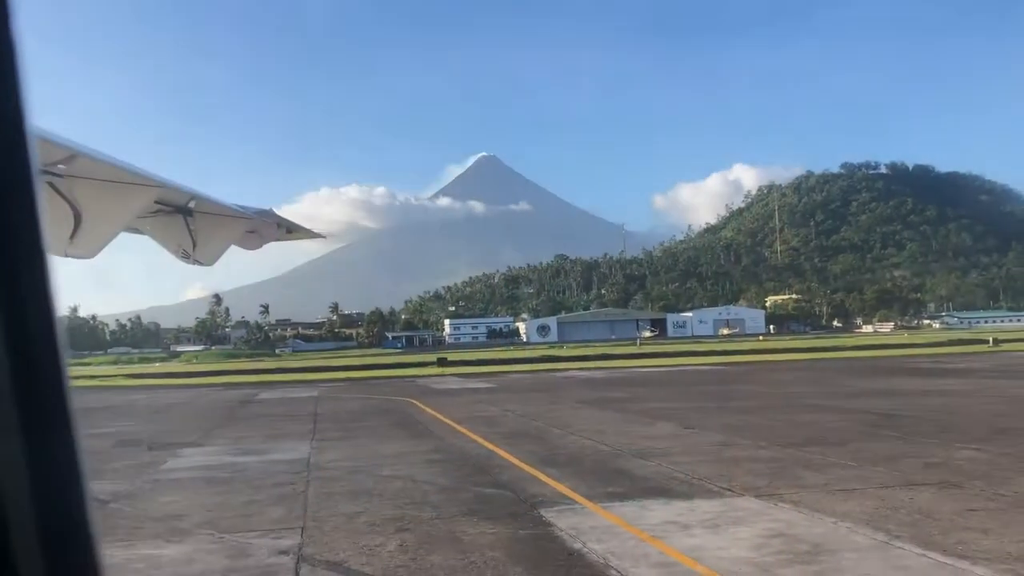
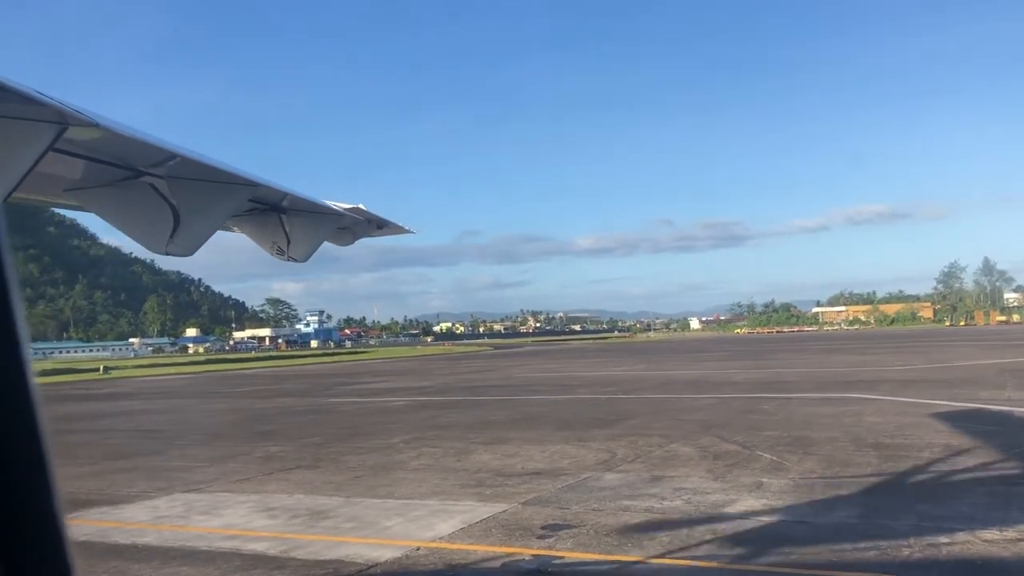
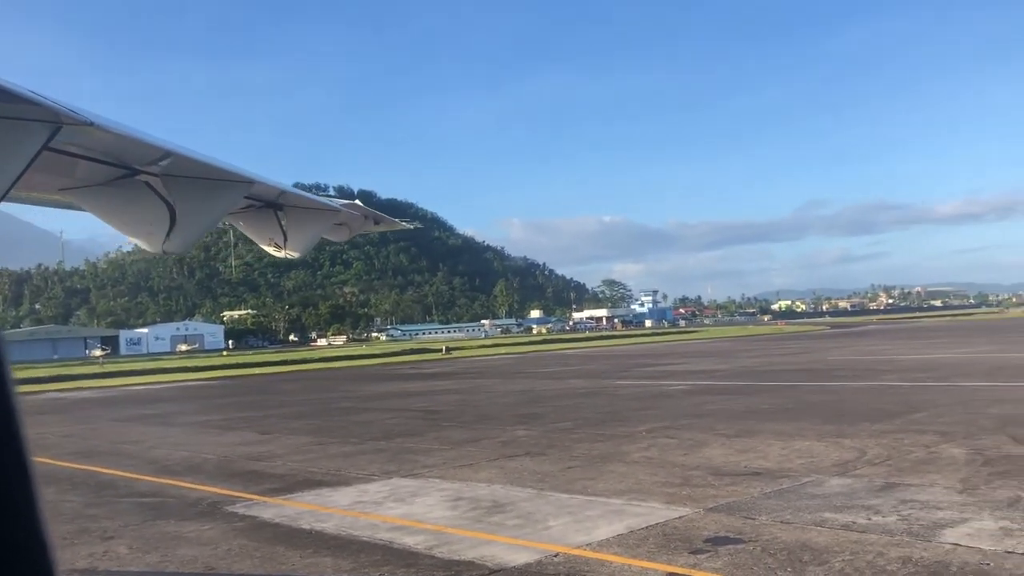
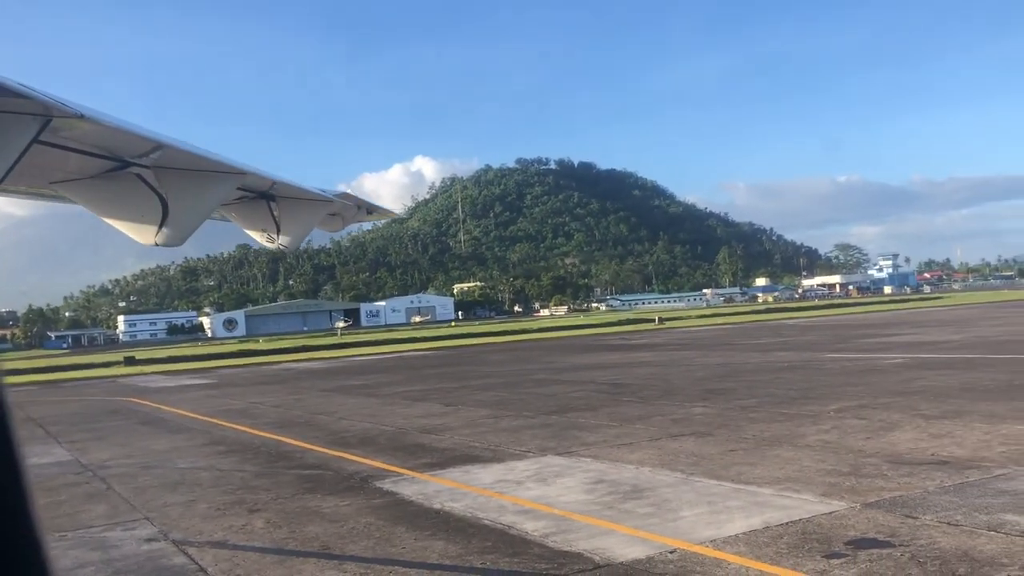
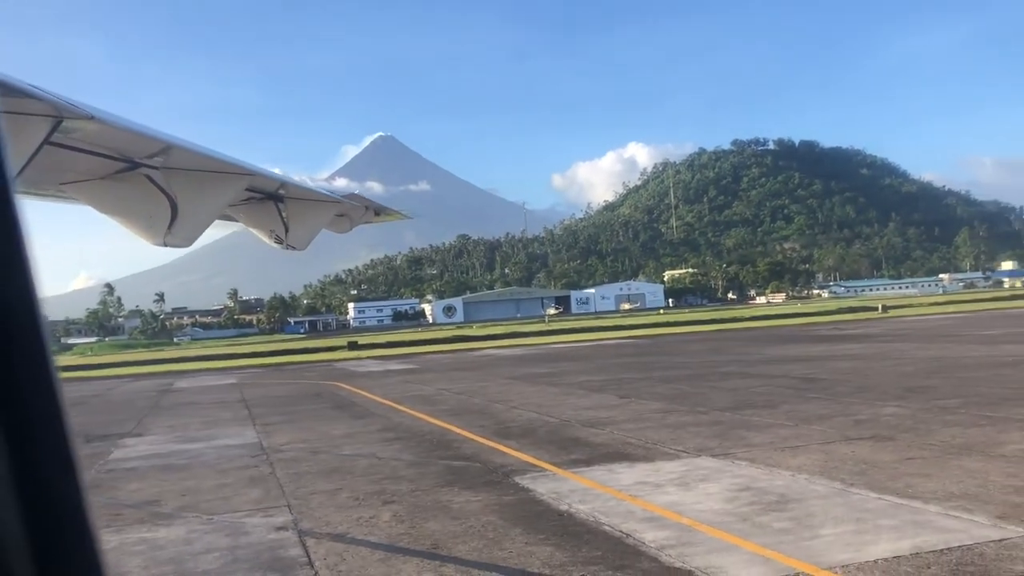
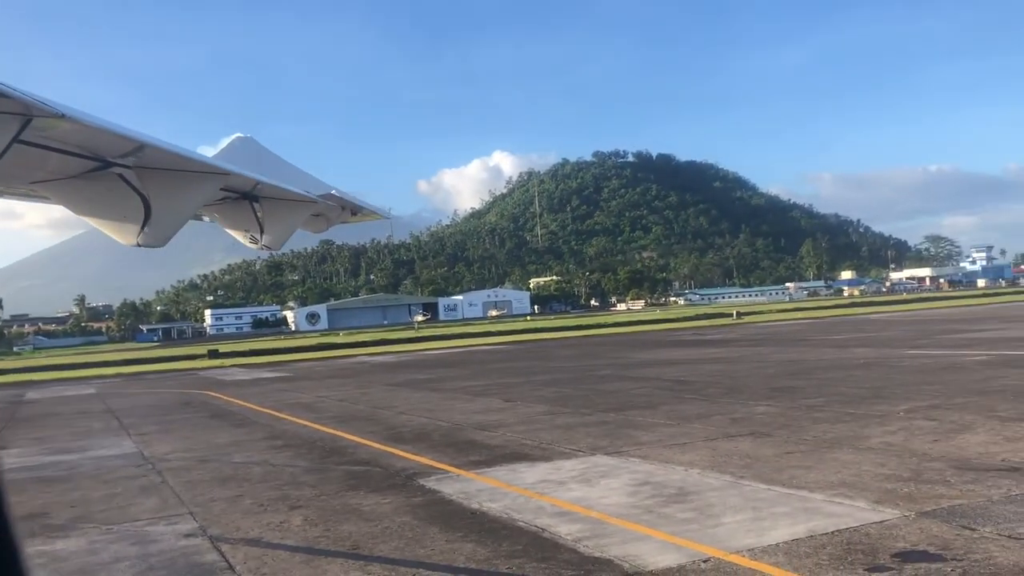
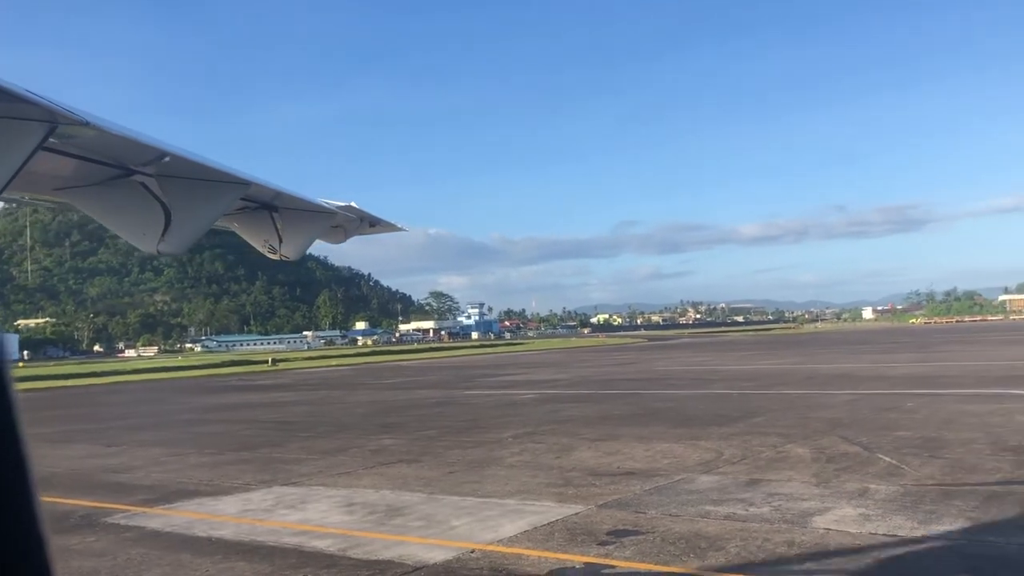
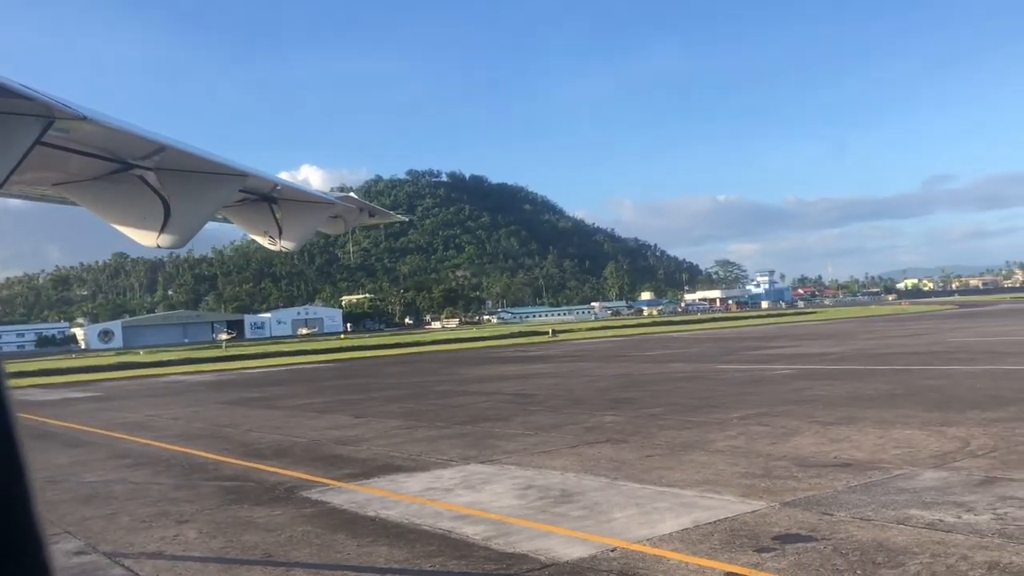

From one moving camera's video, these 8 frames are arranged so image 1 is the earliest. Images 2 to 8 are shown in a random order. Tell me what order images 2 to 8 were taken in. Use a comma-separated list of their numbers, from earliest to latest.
5, 6, 4, 8, 3, 7, 2
